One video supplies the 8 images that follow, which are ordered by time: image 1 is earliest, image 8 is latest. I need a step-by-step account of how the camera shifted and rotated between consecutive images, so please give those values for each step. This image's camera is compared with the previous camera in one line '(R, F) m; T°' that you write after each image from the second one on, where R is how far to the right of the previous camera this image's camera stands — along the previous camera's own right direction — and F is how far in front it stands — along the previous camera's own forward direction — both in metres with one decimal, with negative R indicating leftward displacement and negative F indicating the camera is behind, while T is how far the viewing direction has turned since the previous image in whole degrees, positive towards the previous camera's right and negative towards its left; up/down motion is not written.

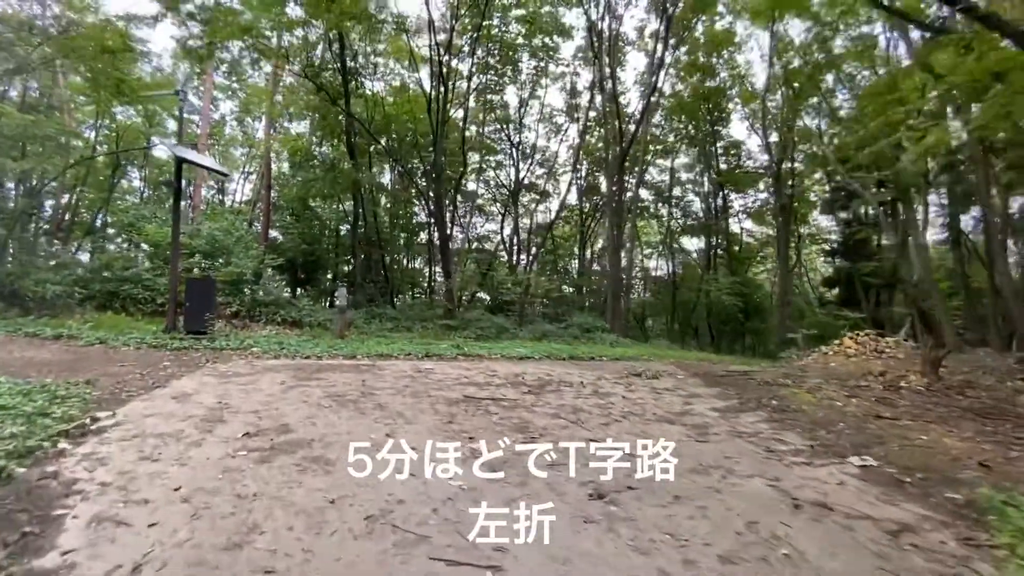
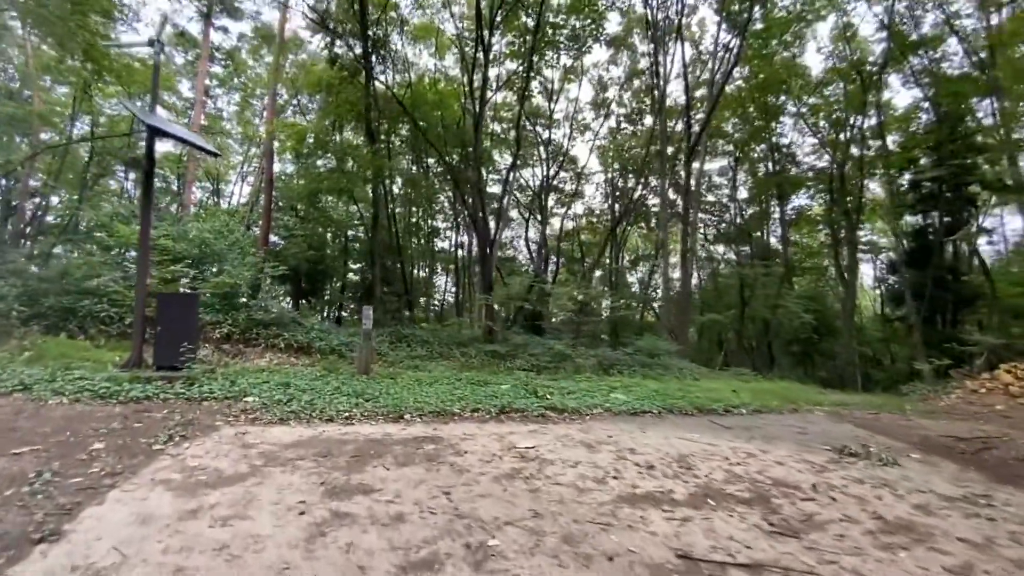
(-1.4, +2.7) m; 0°
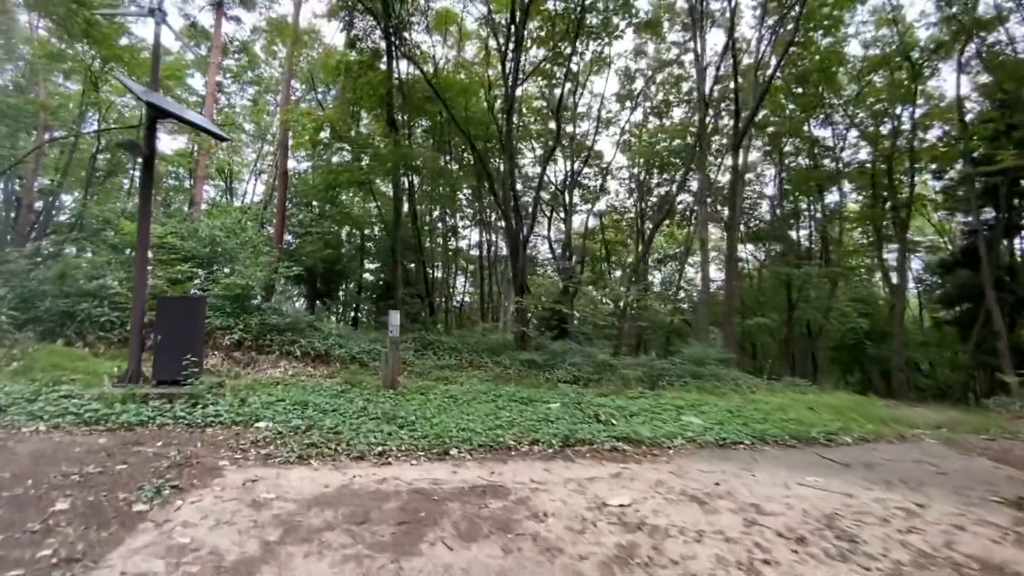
(-0.5, +1.0) m; -1°
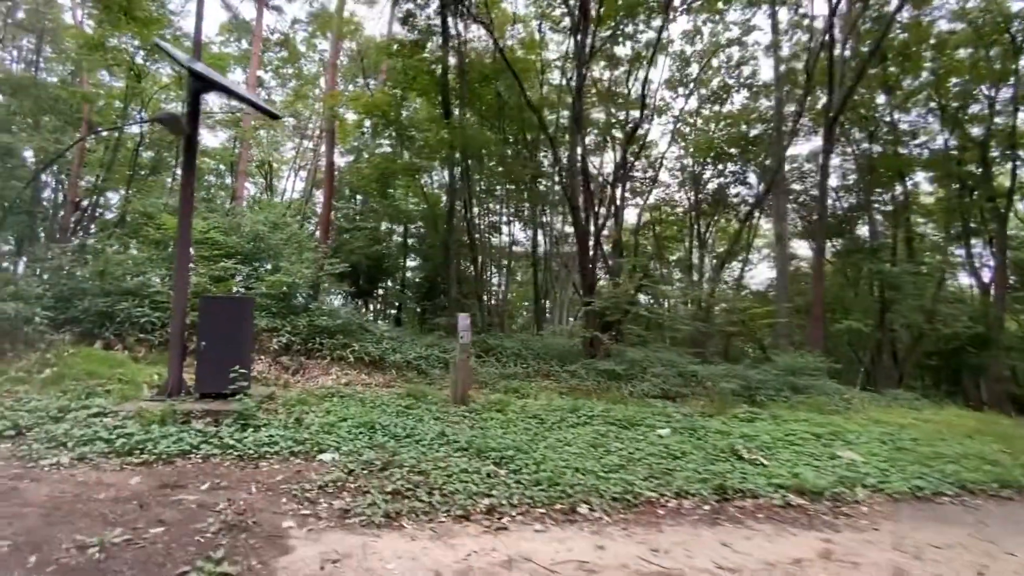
(-0.8, +1.1) m; -3°
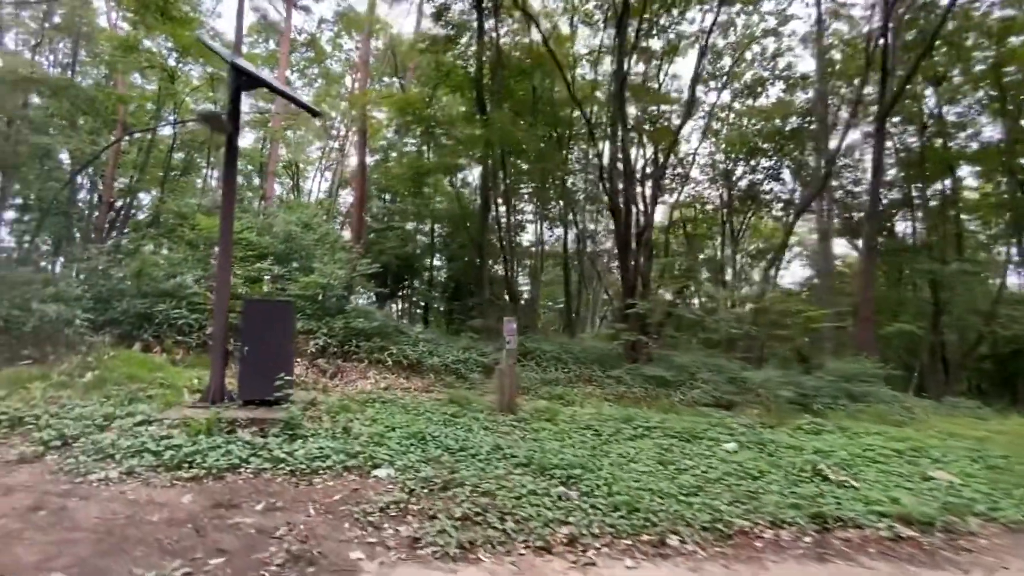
(-0.4, +0.3) m; -2°
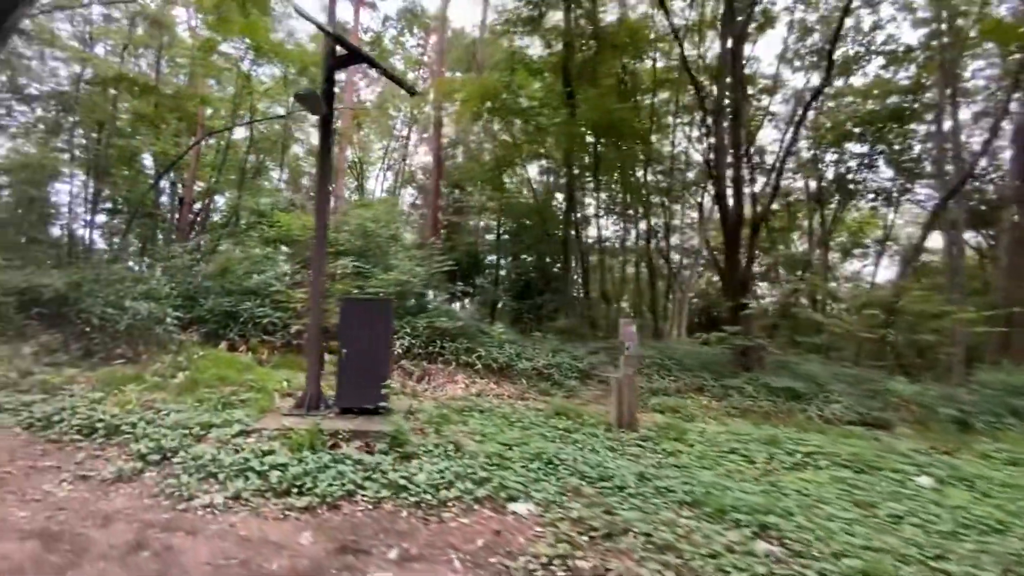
(-0.7, +0.7) m; -6°
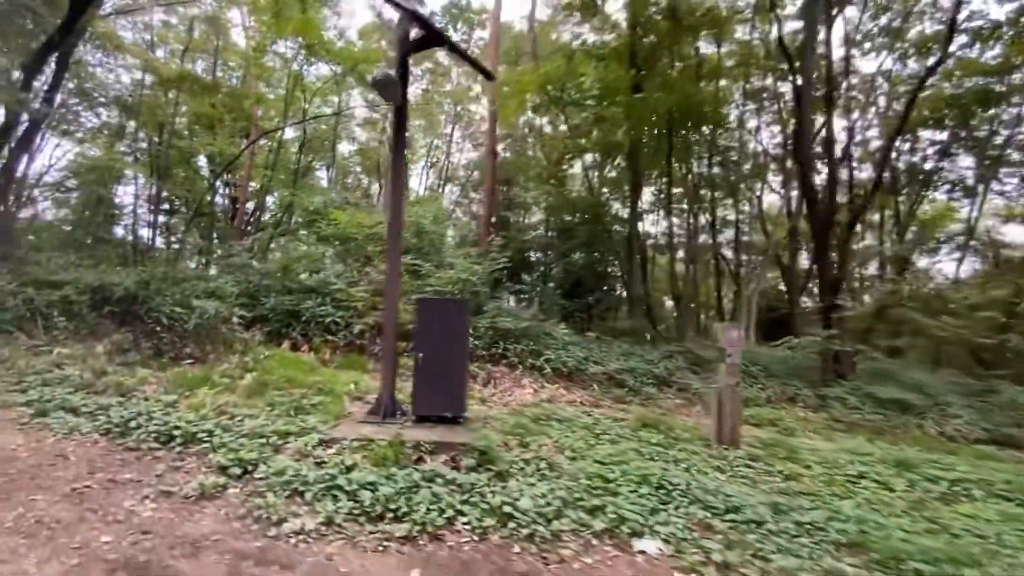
(-0.5, +0.4) m; -4°
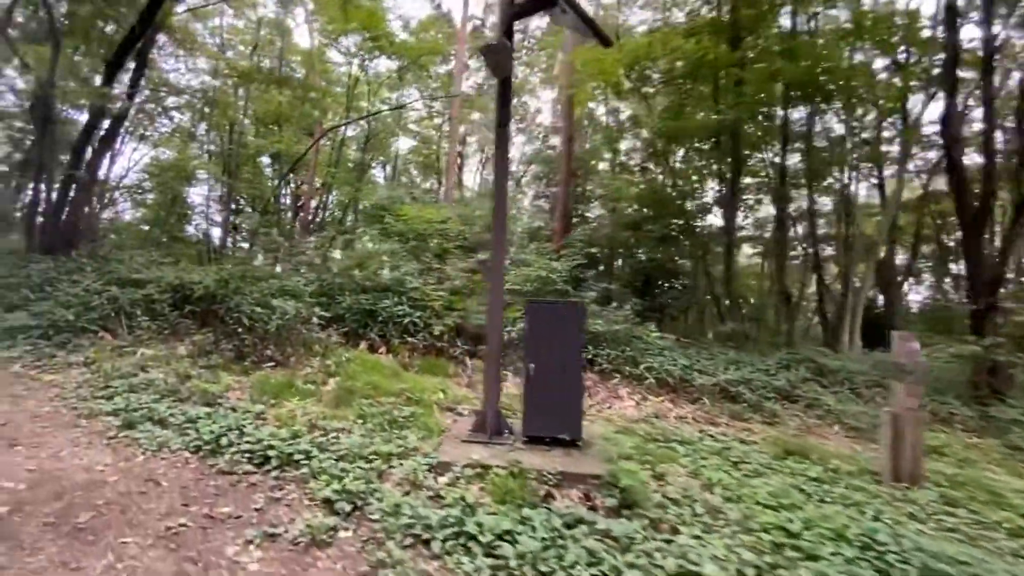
(-0.6, +0.6) m; -5°
